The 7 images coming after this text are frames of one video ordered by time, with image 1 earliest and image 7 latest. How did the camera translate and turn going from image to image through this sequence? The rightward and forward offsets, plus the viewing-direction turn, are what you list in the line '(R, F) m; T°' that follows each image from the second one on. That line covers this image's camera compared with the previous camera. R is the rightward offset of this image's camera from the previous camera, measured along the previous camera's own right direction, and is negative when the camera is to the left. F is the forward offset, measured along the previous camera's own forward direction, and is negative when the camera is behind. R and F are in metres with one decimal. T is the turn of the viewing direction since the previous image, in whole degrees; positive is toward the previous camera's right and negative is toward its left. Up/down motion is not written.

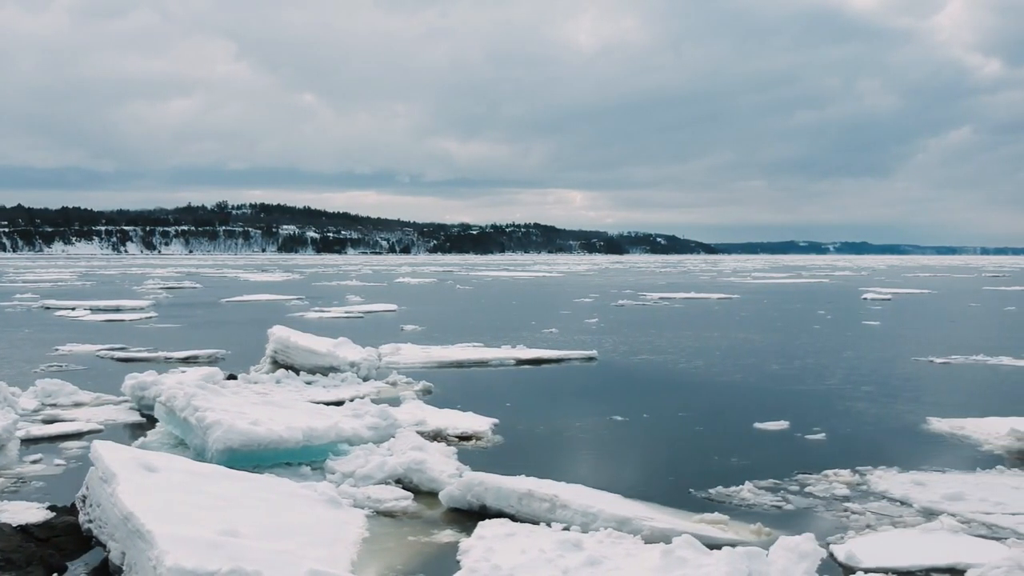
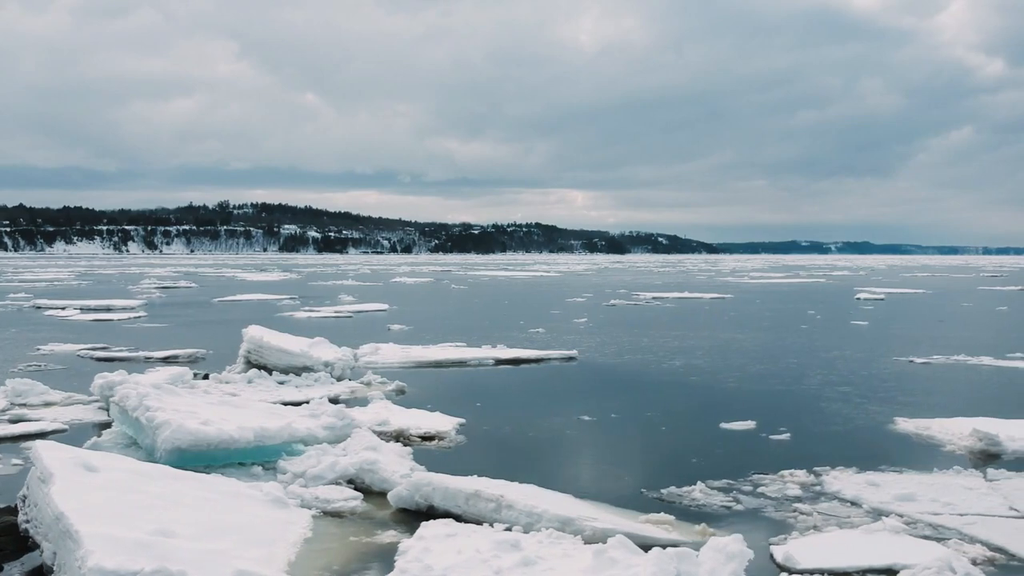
(+0.4, 0.0) m; 0°
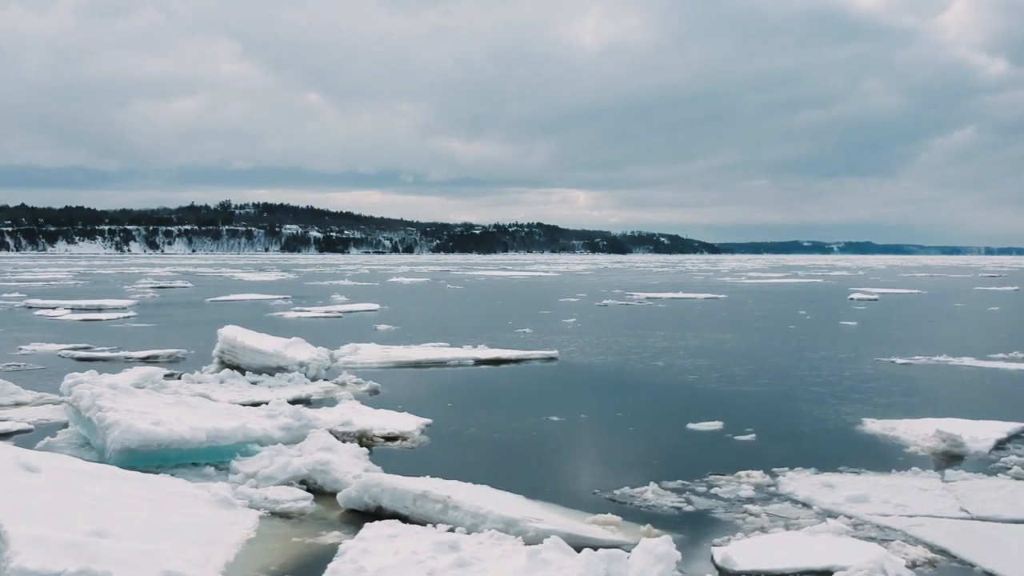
(+0.4, 0.0) m; 0°
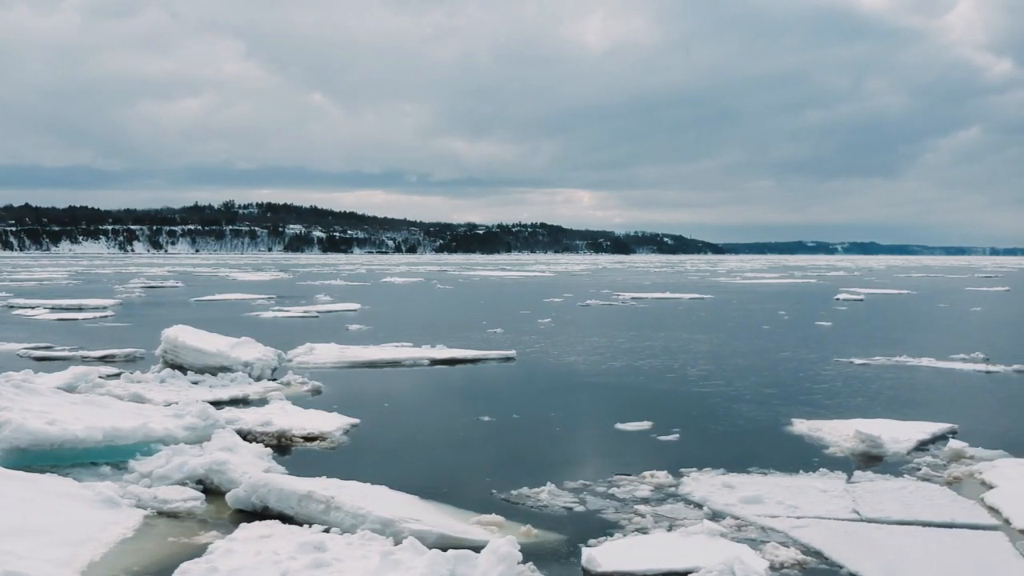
(+0.9, 0.0) m; 0°
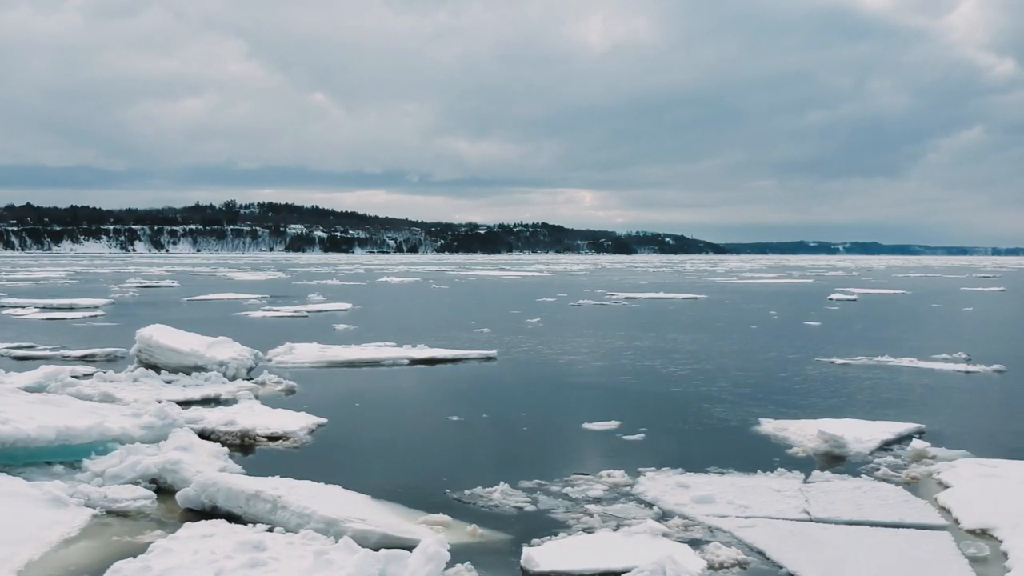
(+0.4, 0.0) m; 0°
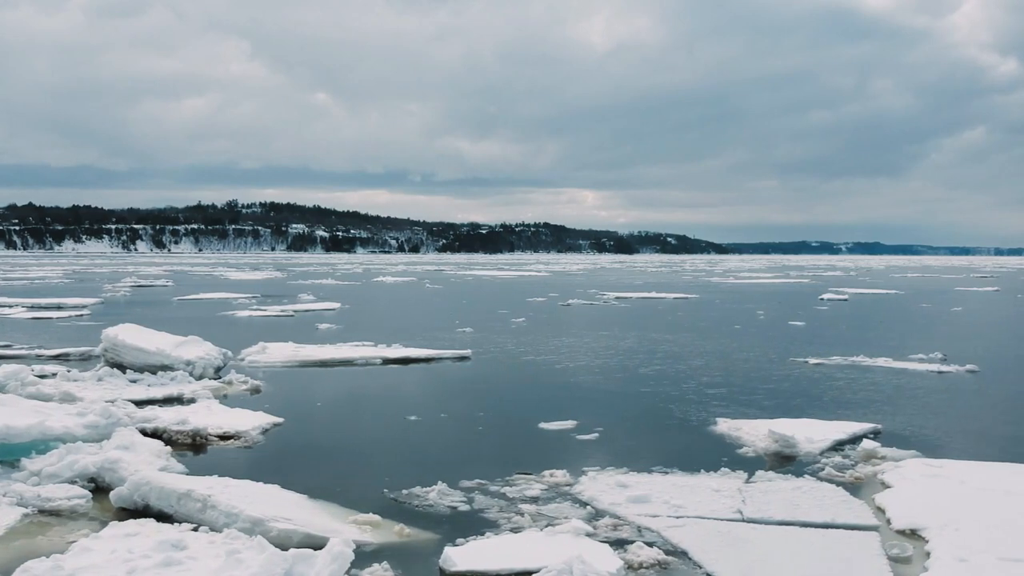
(+0.6, 0.0) m; 0°
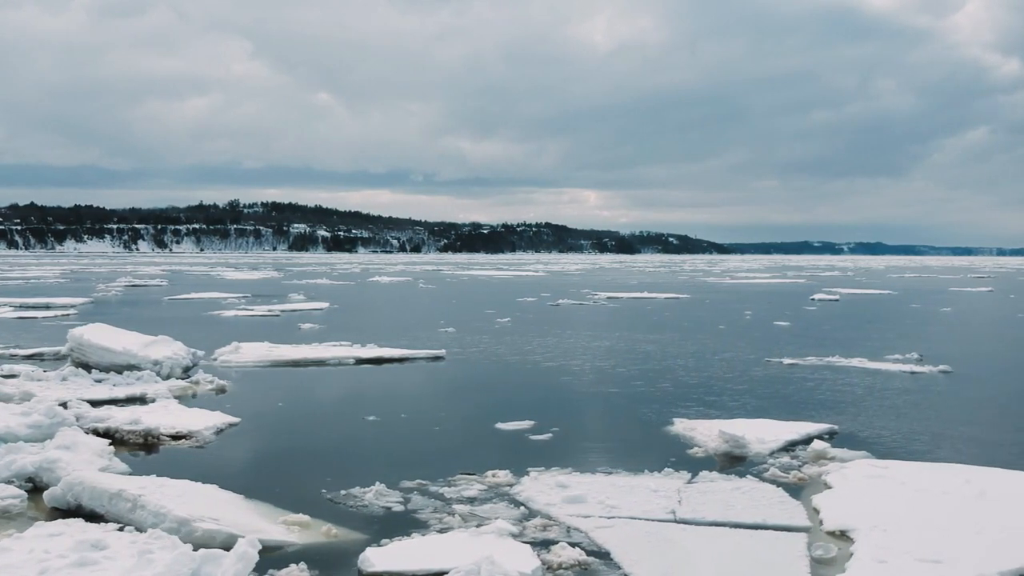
(+0.5, 0.0) m; 0°
